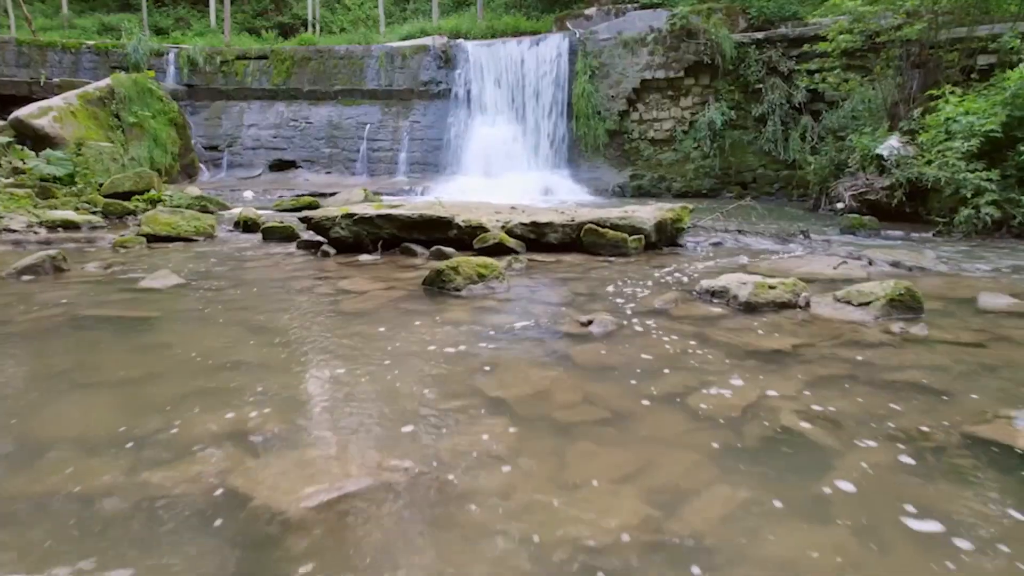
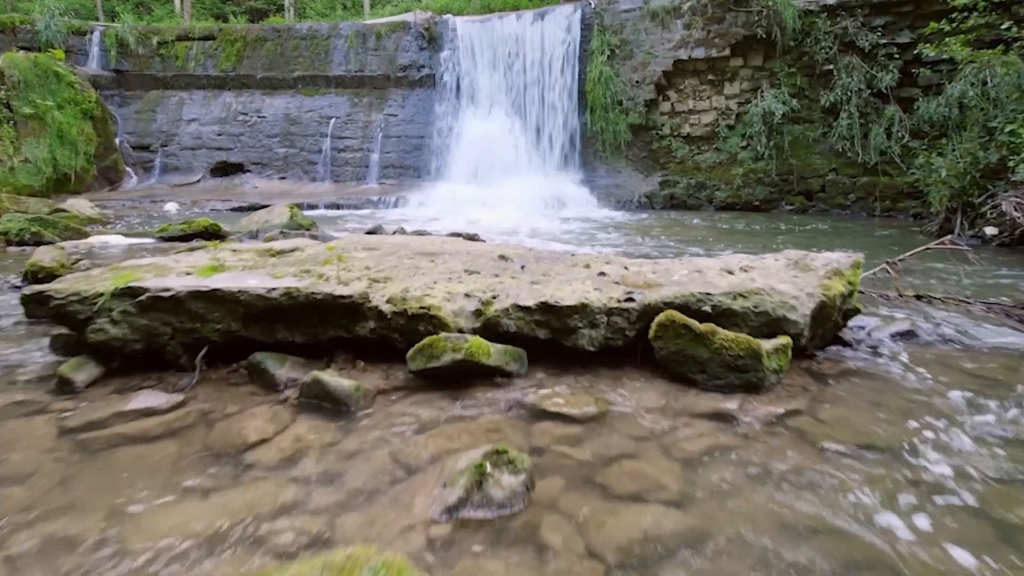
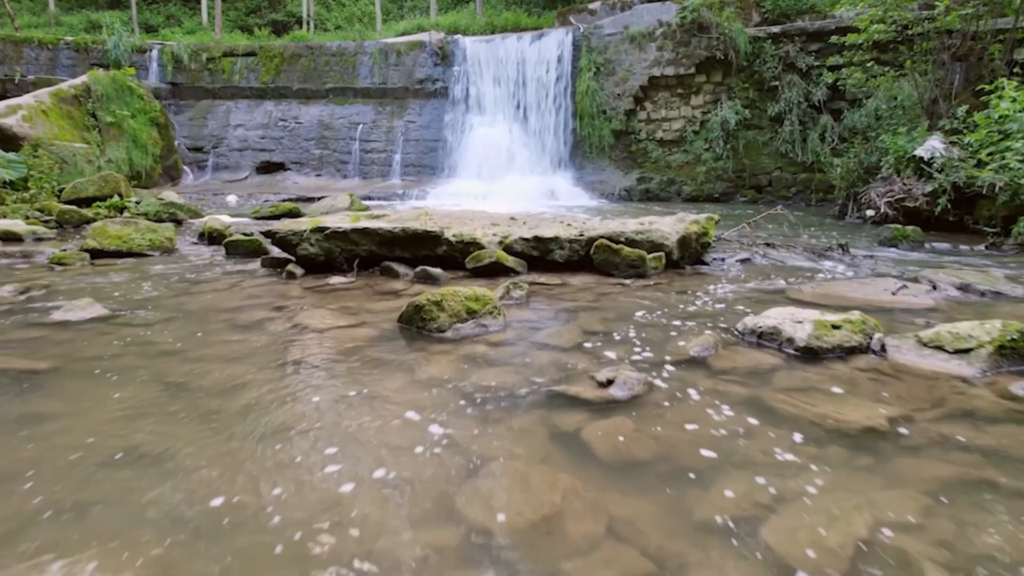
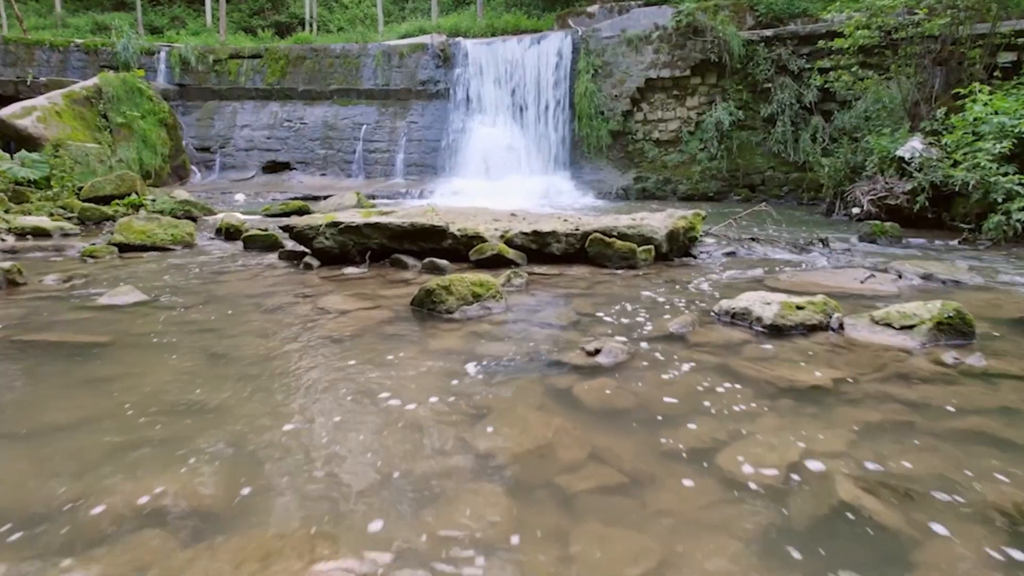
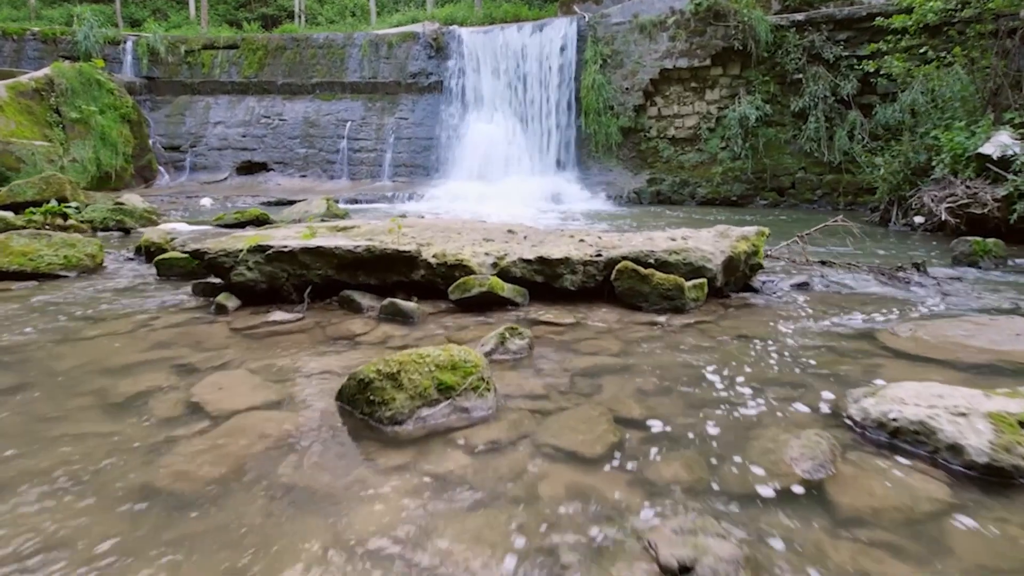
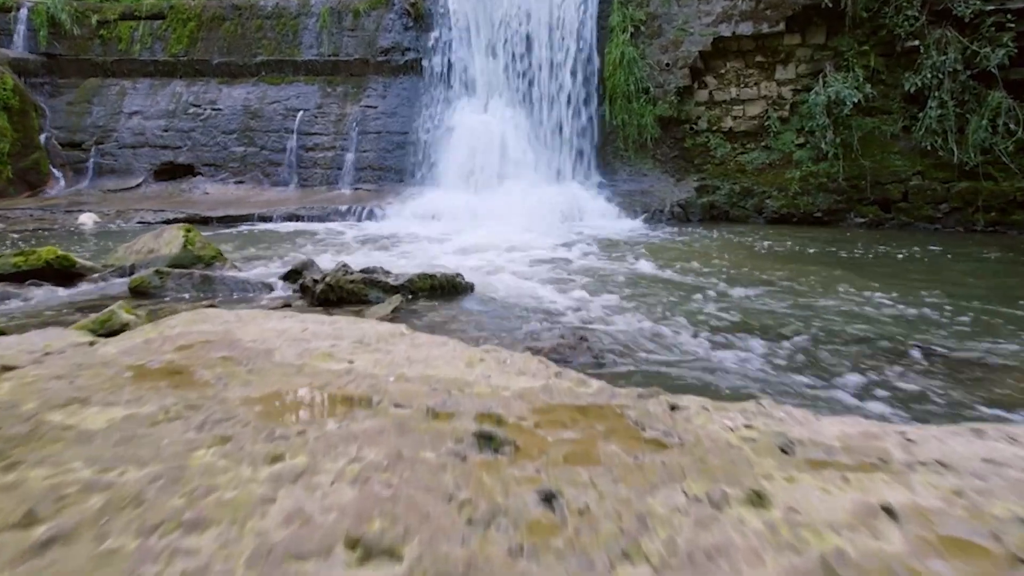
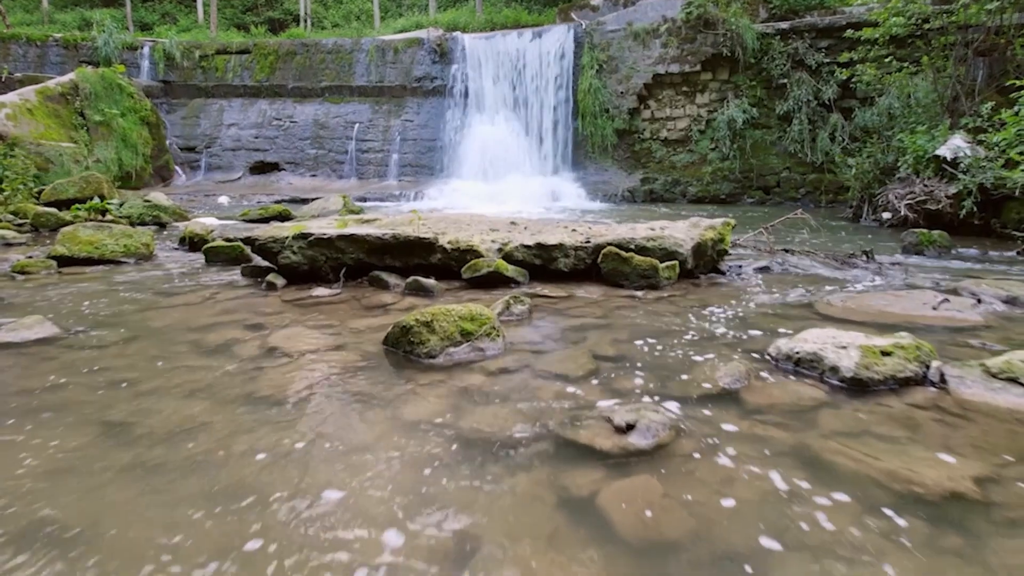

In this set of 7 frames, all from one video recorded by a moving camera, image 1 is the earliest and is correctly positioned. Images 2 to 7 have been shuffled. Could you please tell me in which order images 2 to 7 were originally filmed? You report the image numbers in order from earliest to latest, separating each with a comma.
4, 3, 7, 5, 2, 6
